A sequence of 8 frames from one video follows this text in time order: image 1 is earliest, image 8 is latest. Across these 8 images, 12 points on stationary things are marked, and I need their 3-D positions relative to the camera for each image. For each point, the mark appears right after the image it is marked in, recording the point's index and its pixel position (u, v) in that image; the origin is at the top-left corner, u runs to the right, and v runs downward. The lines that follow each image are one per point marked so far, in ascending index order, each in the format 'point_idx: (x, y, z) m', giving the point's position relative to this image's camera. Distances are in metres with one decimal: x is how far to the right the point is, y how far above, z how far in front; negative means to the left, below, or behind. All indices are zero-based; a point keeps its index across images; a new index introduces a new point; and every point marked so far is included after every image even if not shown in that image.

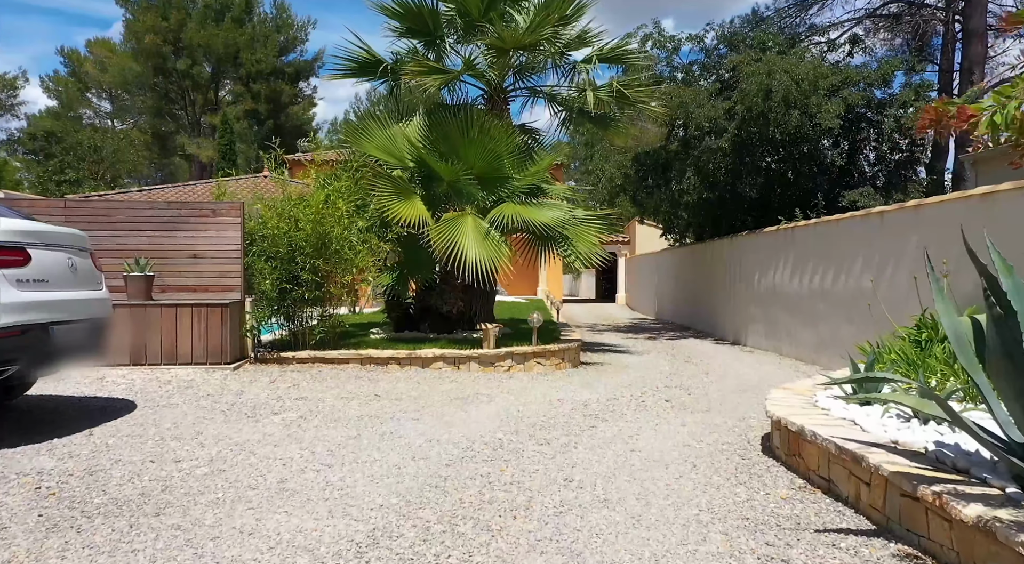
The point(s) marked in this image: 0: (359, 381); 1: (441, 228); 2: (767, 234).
0: (-1.6, -1.0, +7.9) m
1: (-0.9, +0.7, +9.5) m
2: (+4.2, +0.8, +12.9) m
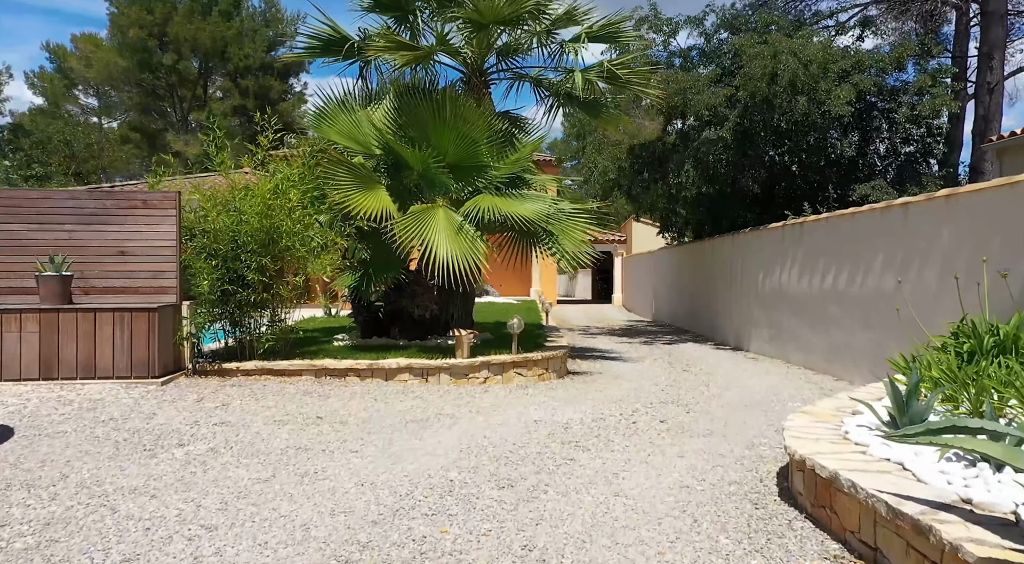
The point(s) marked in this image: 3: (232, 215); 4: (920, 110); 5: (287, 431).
0: (-1.8, -1.0, +6.9) m
1: (-1.2, +0.7, +8.4) m
2: (+4.0, +0.8, +11.8) m
3: (-2.8, +0.7, +7.8) m
4: (+6.8, +2.9, +12.9) m
5: (-1.6, -1.0, +5.4) m
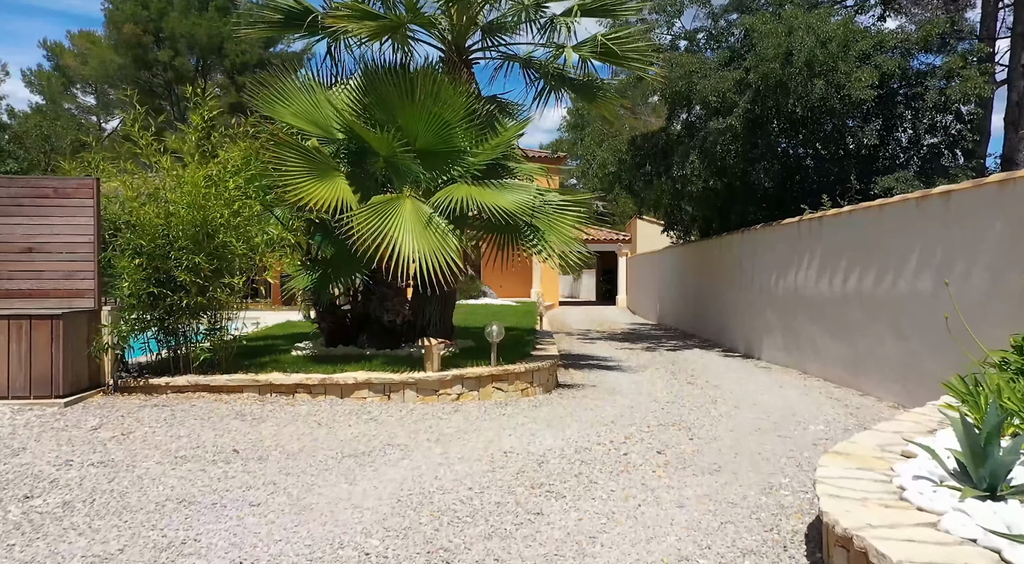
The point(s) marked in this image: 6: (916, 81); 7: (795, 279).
0: (-2.1, -1.1, +5.8) m
1: (-1.4, +0.7, +7.3) m
2: (+3.8, +0.8, +10.6) m
3: (-3.0, +0.6, +6.7) m
4: (+6.7, +2.9, +11.7) m
5: (-1.8, -1.1, +4.3) m
6: (+6.5, +3.2, +12.3) m
7: (+3.8, 0.0, +10.4) m
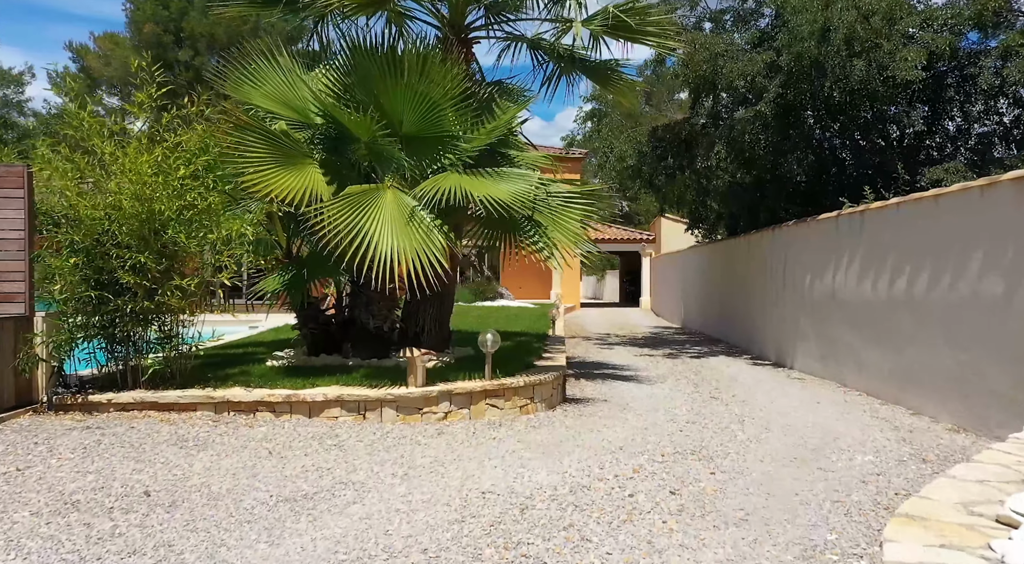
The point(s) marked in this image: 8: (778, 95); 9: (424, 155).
0: (-2.2, -1.1, +4.9) m
1: (-1.4, +0.6, +6.4) m
2: (+3.8, +0.7, +9.5) m
3: (-3.1, +0.6, +5.8) m
4: (+6.8, +2.9, +10.5) m
5: (-2.0, -1.1, +3.4) m
6: (+6.6, +3.2, +11.1) m
7: (+3.9, 0.0, +9.3) m
8: (+3.8, +2.7, +11.0) m
9: (-0.8, +1.2, +7.3) m
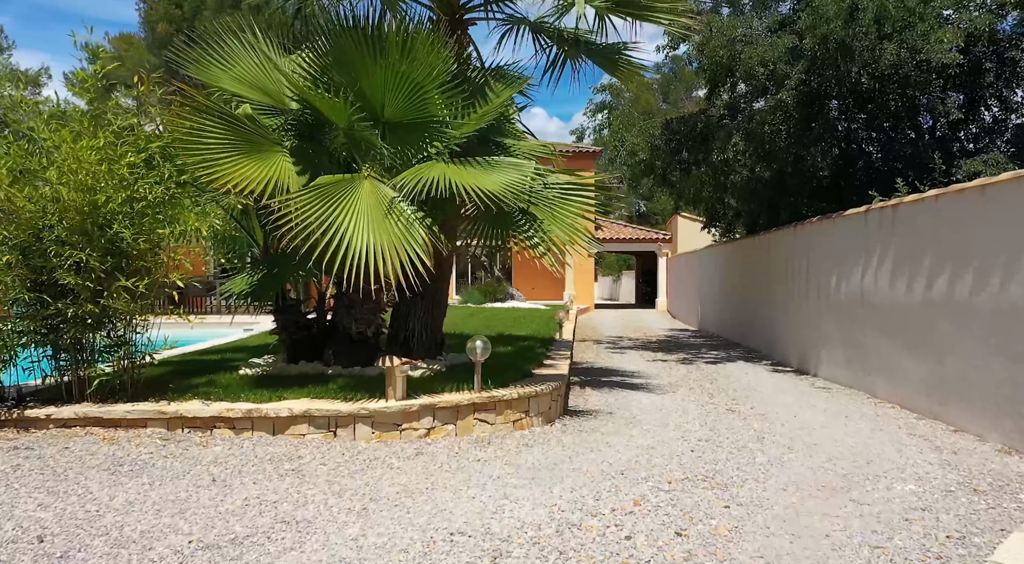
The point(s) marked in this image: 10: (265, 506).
0: (-2.3, -1.1, +4.2) m
1: (-1.5, +0.6, +5.7) m
2: (+3.8, +0.7, +8.8) m
3: (-3.2, +0.6, +5.2) m
4: (+6.8, +2.8, +9.7) m
5: (-2.1, -1.1, +2.7) m
6: (+6.6, +3.2, +10.3) m
7: (+3.9, 0.0, +8.5) m
8: (+3.8, +2.7, +10.2) m
9: (-0.9, +1.2, +6.6) m
10: (-1.3, -1.1, +3.9) m
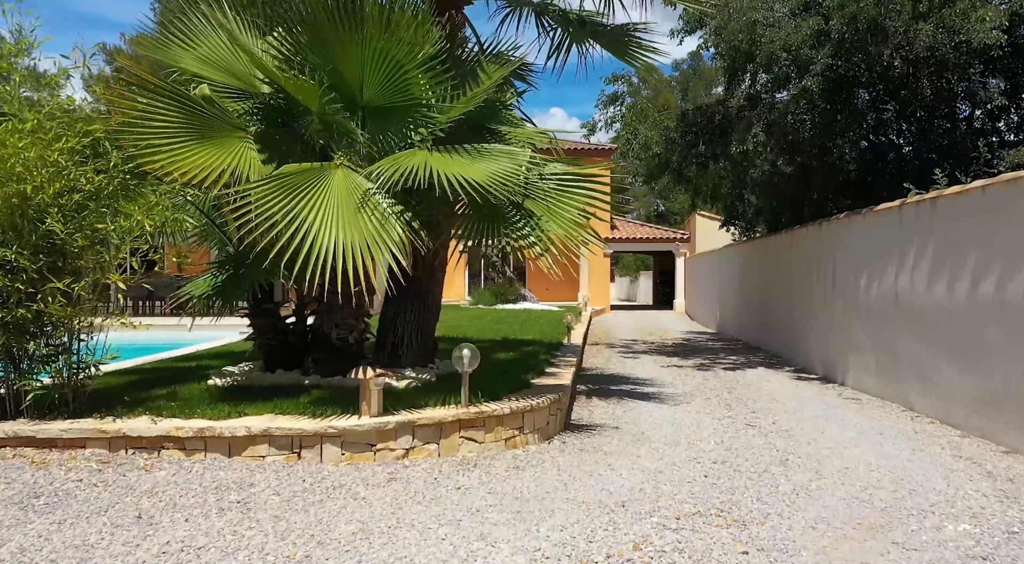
0: (-2.4, -1.1, +3.6) m
1: (-1.6, +0.6, +5.1) m
2: (+3.8, +0.7, +8.0) m
3: (-3.3, +0.6, +4.6) m
4: (+6.8, +2.8, +8.9) m
5: (-2.3, -1.1, +2.1) m
6: (+6.7, +3.2, +9.4) m
7: (+3.9, 0.0, +7.8) m
8: (+3.9, +2.7, +9.5) m
9: (-0.9, +1.2, +6.0) m
10: (-1.4, -1.1, +3.3) m
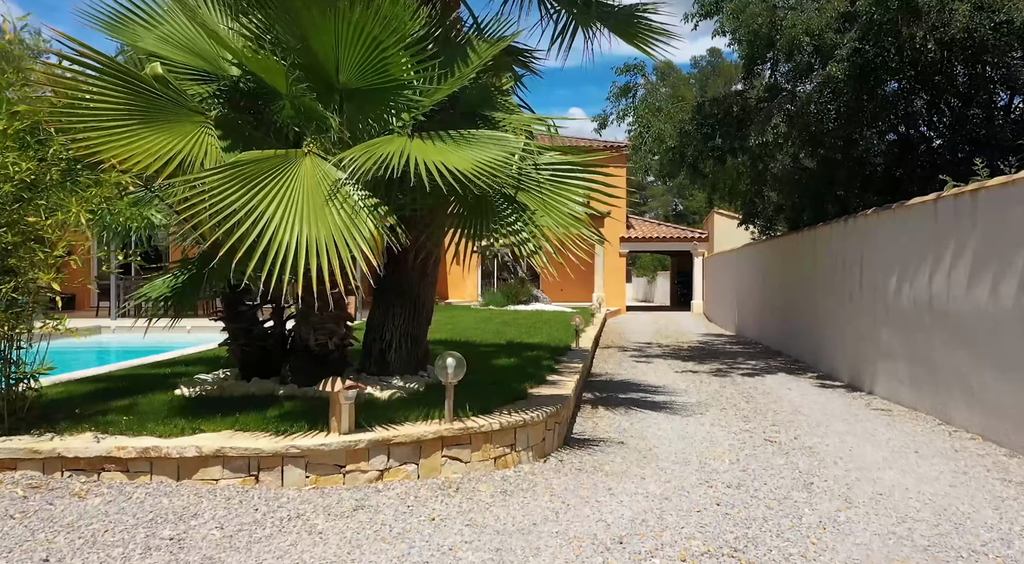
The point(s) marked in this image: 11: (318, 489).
0: (-2.5, -1.1, +3.1) m
1: (-1.7, +0.6, +4.5) m
2: (+3.8, +0.7, +7.3) m
3: (-3.4, +0.6, +4.1) m
4: (+6.8, +2.8, +8.1) m
5: (-2.4, -1.1, +1.6) m
6: (+6.7, +3.1, +8.7) m
7: (+3.8, 0.0, +7.1) m
8: (+3.9, +2.6, +8.8) m
9: (-1.0, +1.2, +5.4) m
10: (-1.5, -1.2, +2.7) m
11: (-1.1, -1.2, +4.4) m
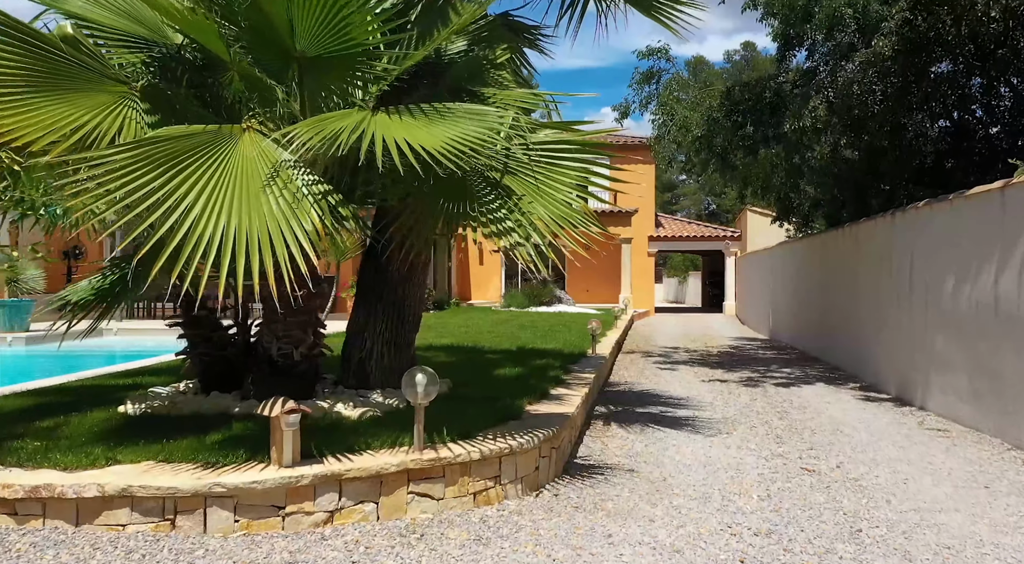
0: (-2.7, -1.1, +2.3) m
1: (-1.8, +0.6, +3.7) m
2: (+3.8, +0.7, +6.3) m
3: (-3.5, +0.6, +3.4) m
4: (+6.8, +2.8, +7.0) m
5: (-2.7, -1.1, +0.8) m
6: (+6.7, +3.1, +7.6) m
7: (+3.8, 0.0, +6.1) m
8: (+4.0, +2.6, +7.8) m
9: (-1.1, +1.2, +4.6) m
10: (-1.7, -1.2, +1.9) m
11: (-1.2, -1.2, +3.6) m
